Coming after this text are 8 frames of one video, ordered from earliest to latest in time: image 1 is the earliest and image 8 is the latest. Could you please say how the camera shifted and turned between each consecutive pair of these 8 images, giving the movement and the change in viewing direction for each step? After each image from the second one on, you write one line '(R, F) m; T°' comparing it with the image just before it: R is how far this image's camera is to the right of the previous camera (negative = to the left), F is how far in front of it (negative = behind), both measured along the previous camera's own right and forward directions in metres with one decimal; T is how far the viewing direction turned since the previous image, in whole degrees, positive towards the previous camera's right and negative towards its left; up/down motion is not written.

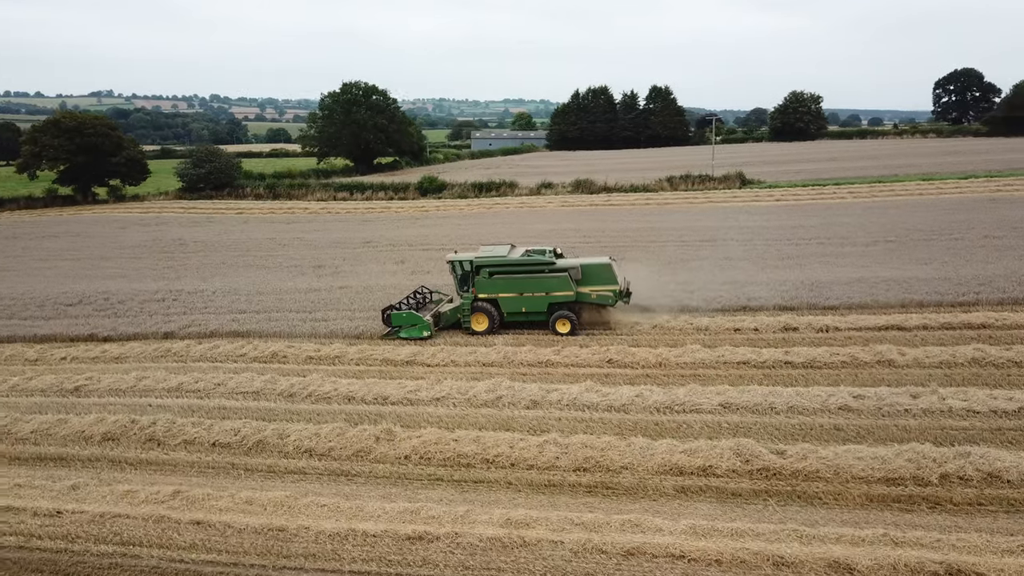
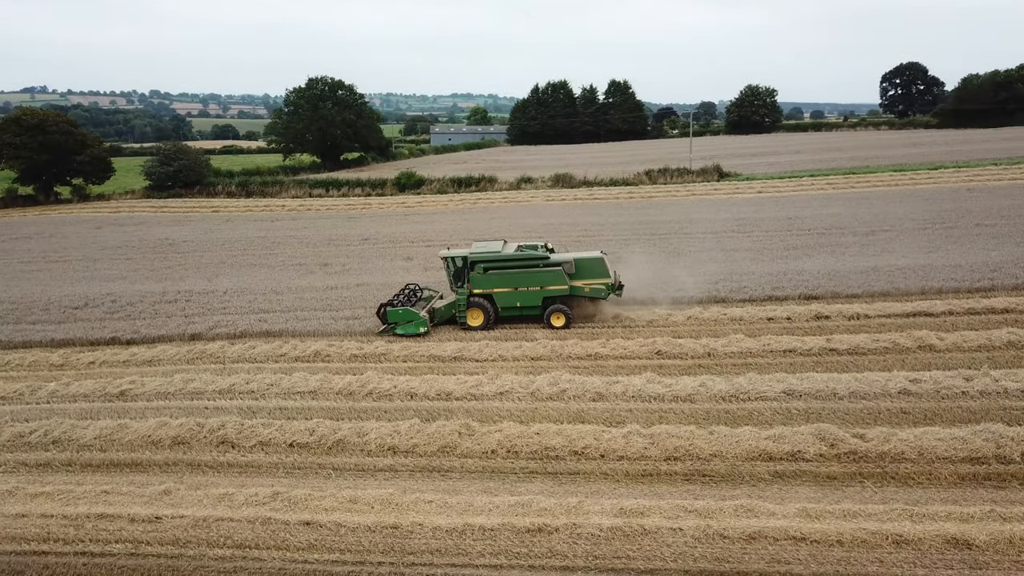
(-1.3, 0.0) m; +3°
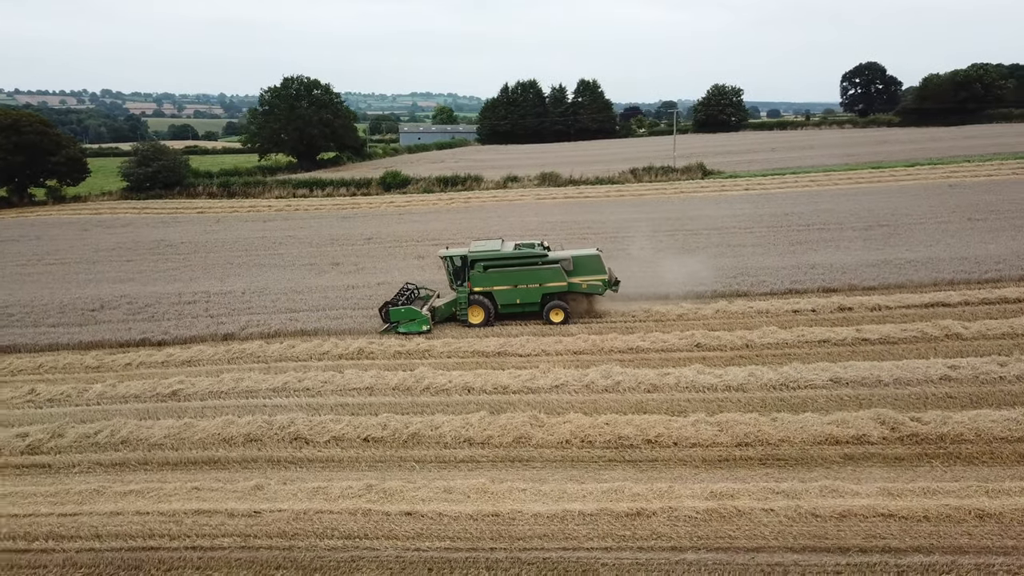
(-1.1, -0.2) m; +3°
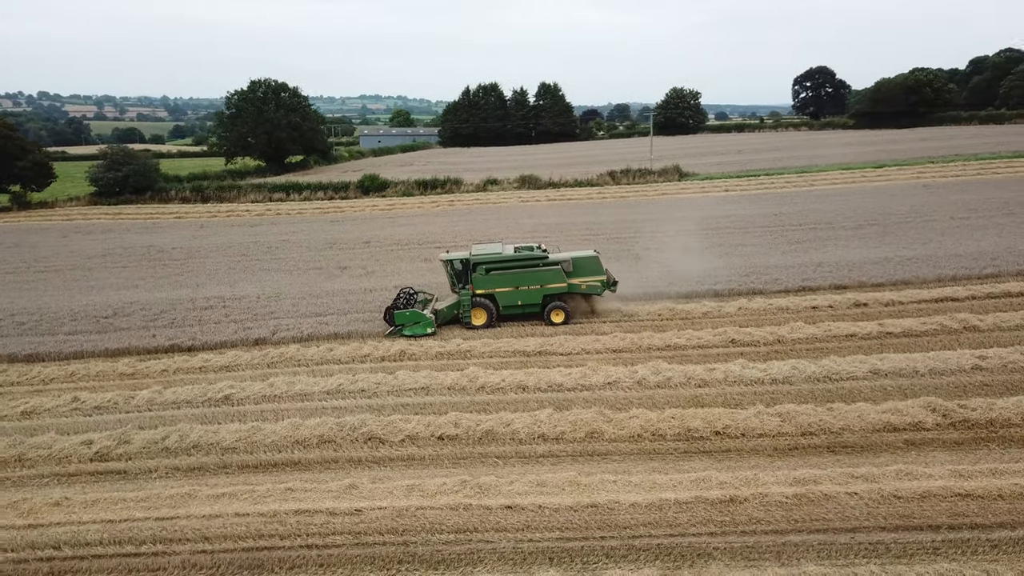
(-1.2, -0.2) m; +3°
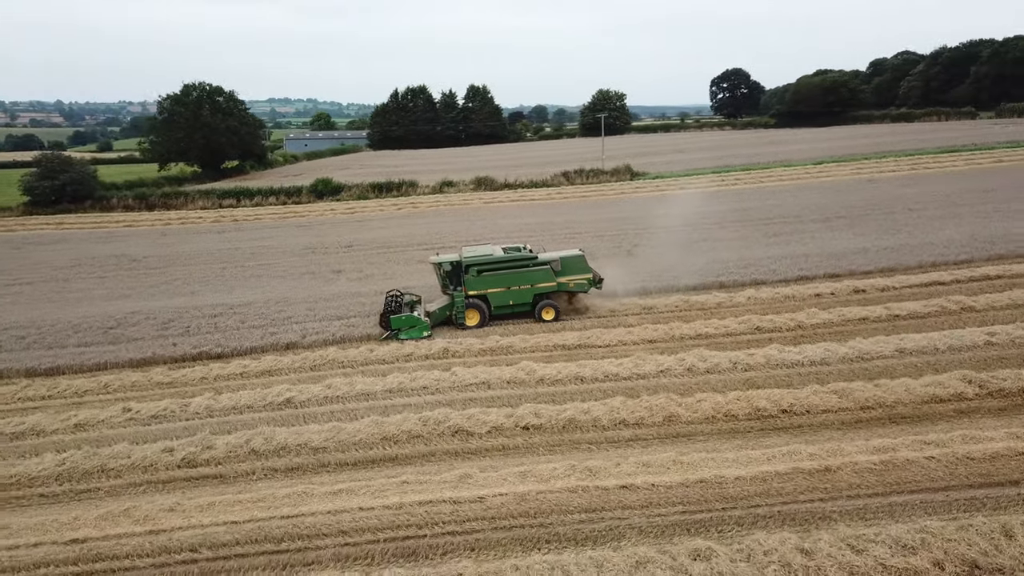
(-1.8, -0.3) m; +6°
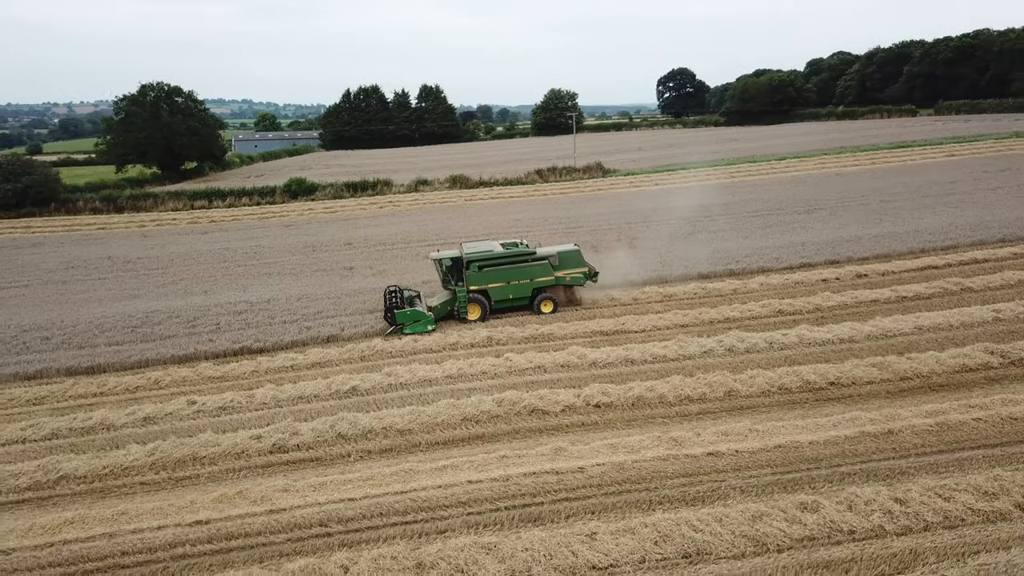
(-1.5, -0.4) m; +4°
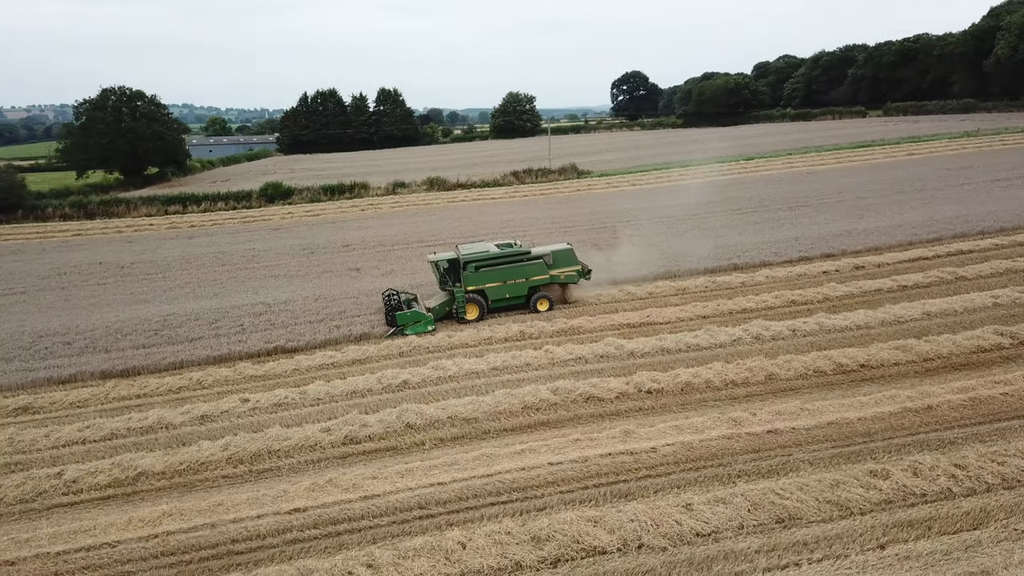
(-1.3, -0.4) m; +4°
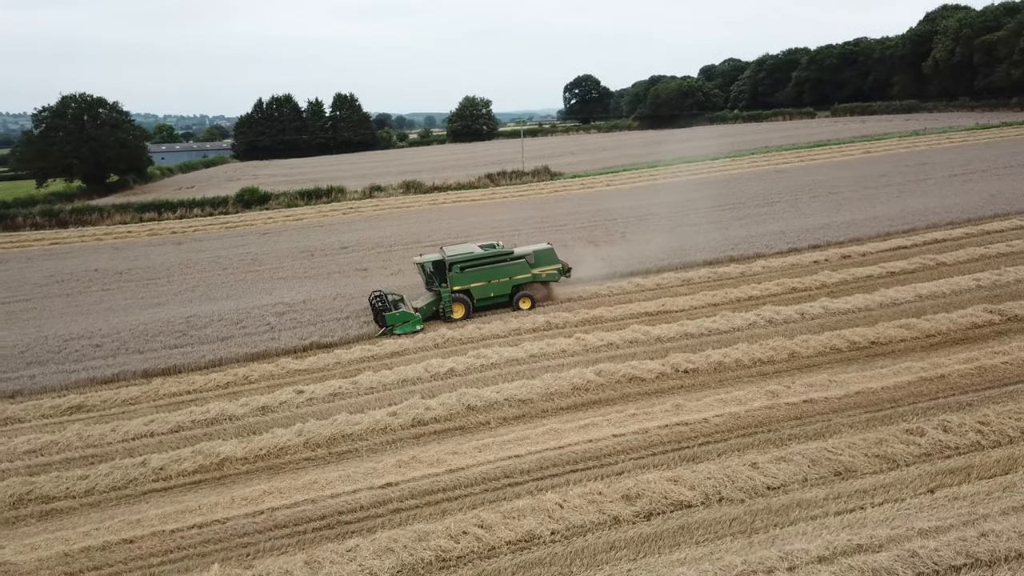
(-1.3, -0.7) m; +4°
